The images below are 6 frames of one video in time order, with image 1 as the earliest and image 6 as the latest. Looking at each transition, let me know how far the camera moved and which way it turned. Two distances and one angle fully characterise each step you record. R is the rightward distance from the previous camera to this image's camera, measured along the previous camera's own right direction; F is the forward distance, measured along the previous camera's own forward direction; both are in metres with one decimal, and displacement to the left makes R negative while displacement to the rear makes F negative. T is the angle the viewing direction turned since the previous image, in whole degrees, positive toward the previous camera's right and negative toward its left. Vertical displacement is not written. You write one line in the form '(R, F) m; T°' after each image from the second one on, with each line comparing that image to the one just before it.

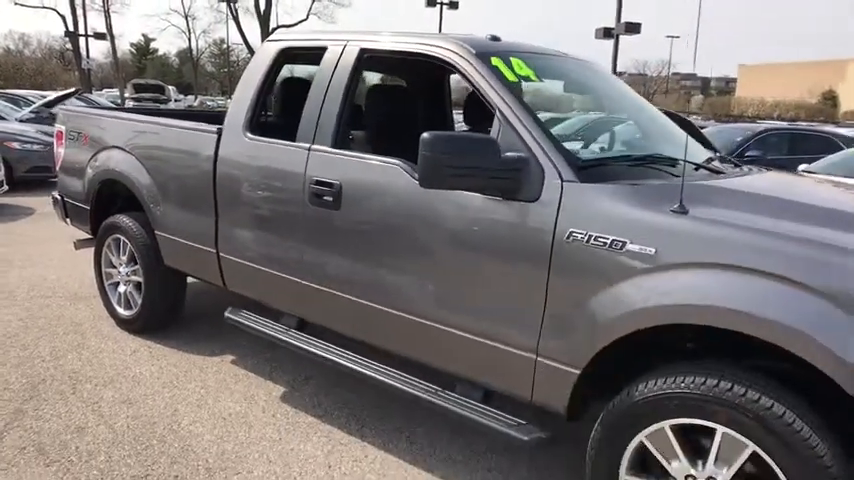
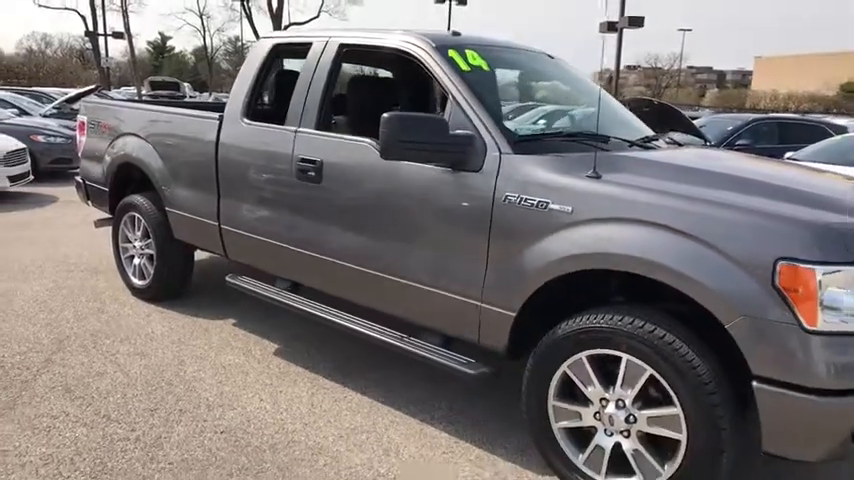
(+0.3, -0.5) m; -1°
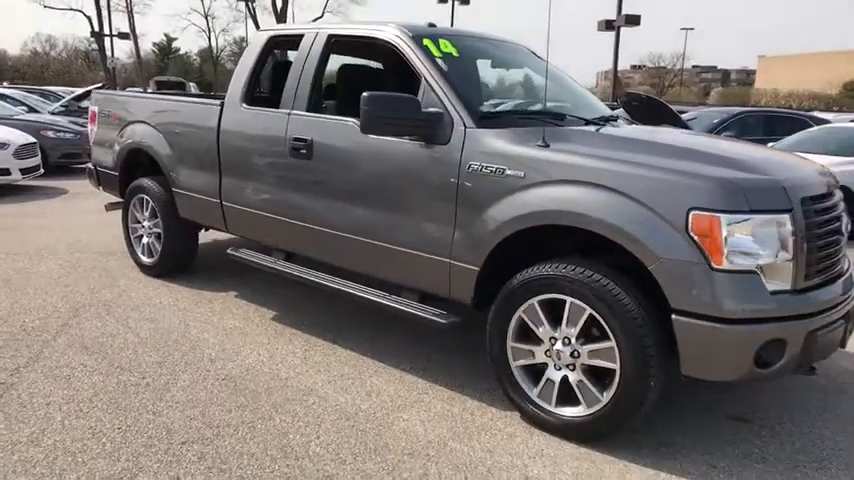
(+0.2, -0.4) m; 0°
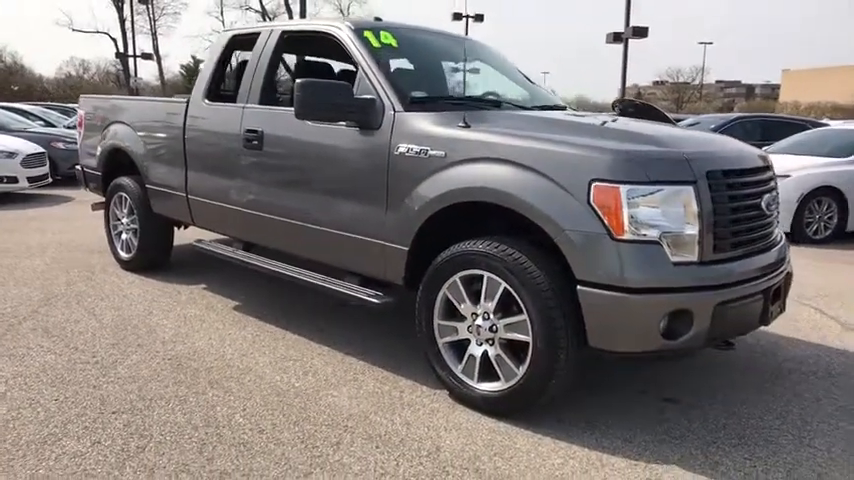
(+0.6, -0.1) m; -2°
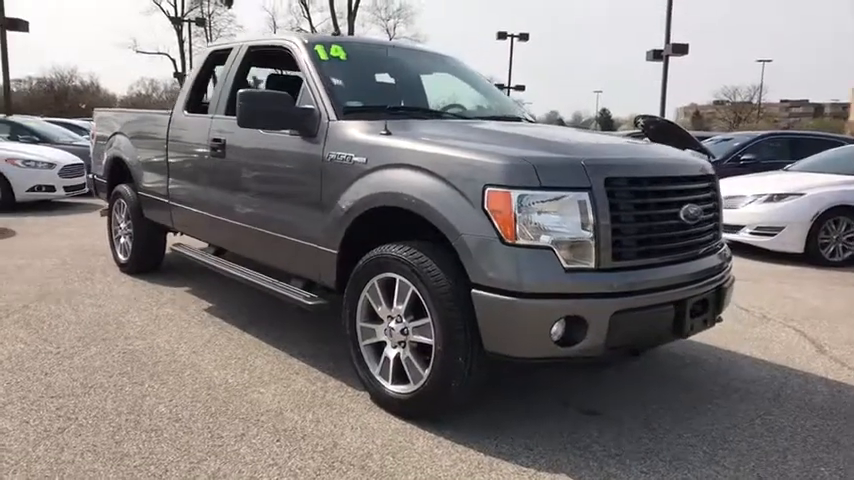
(+0.8, -0.1) m; -5°
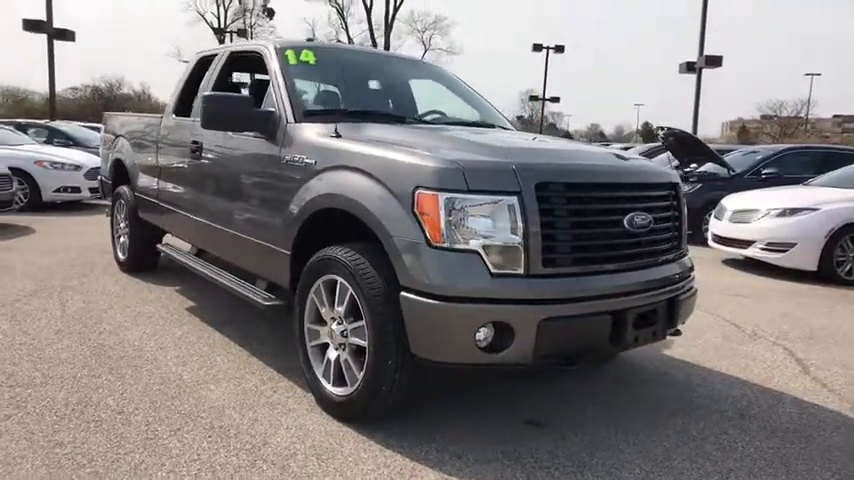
(+0.5, 0.0) m; -4°
